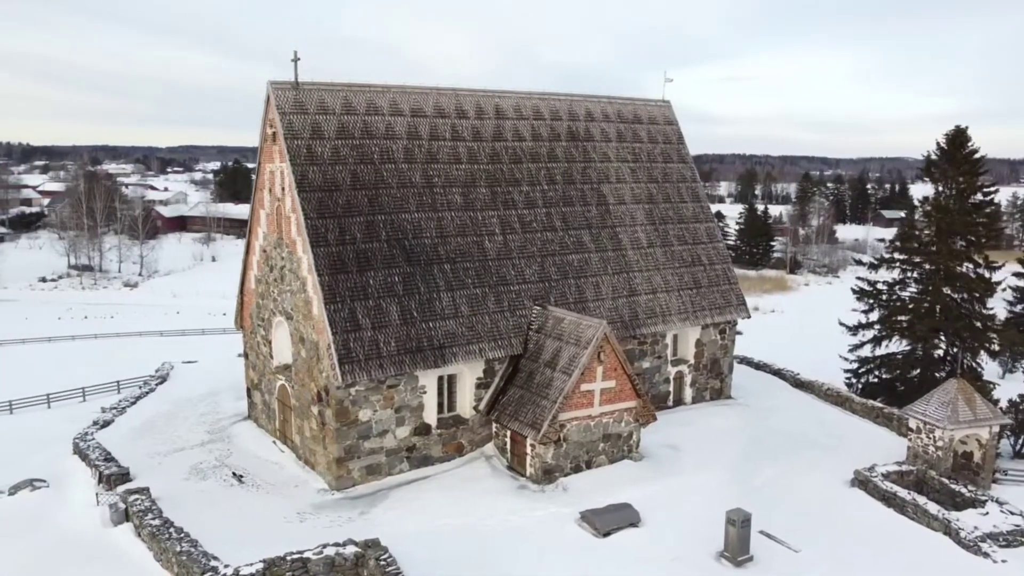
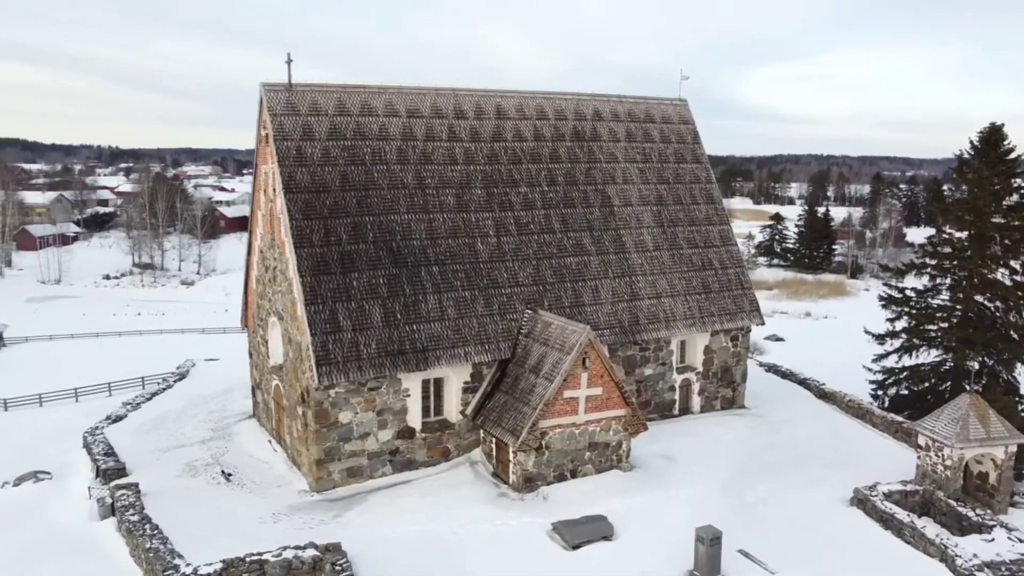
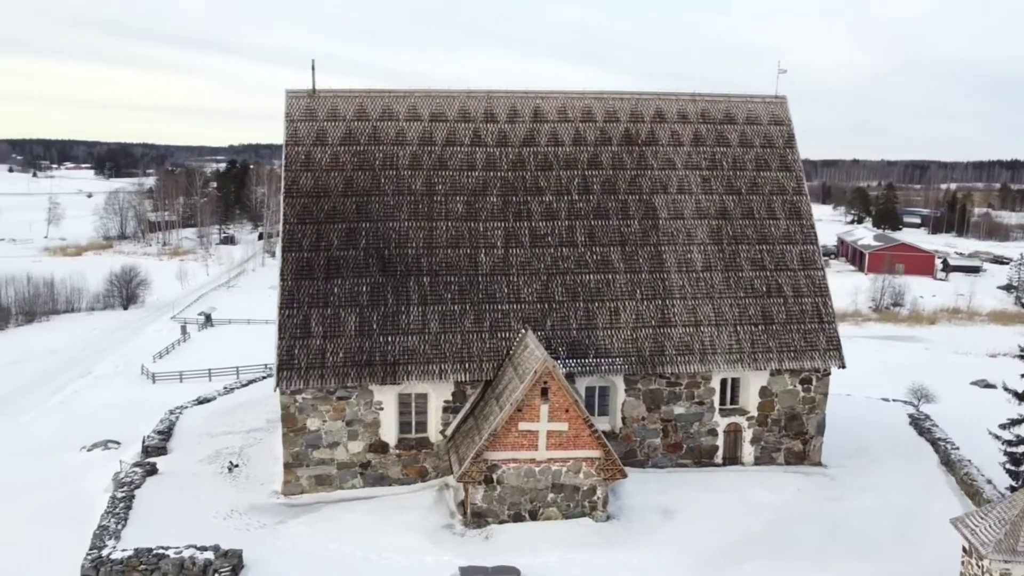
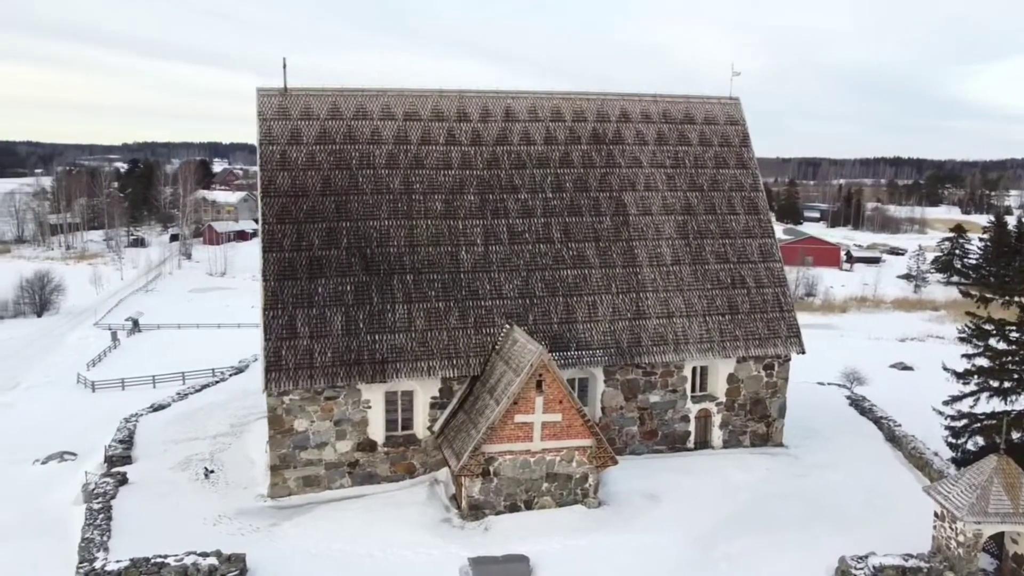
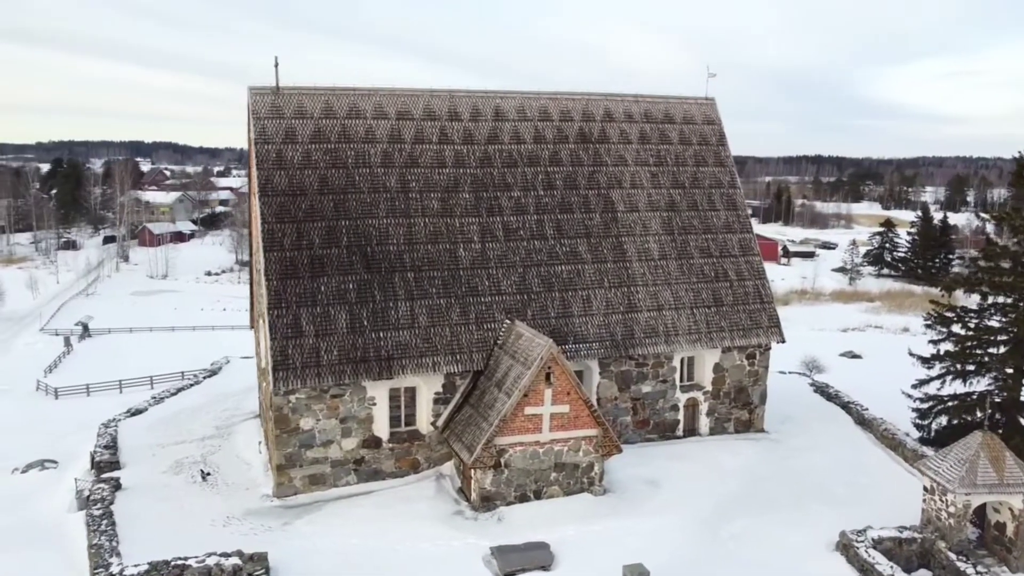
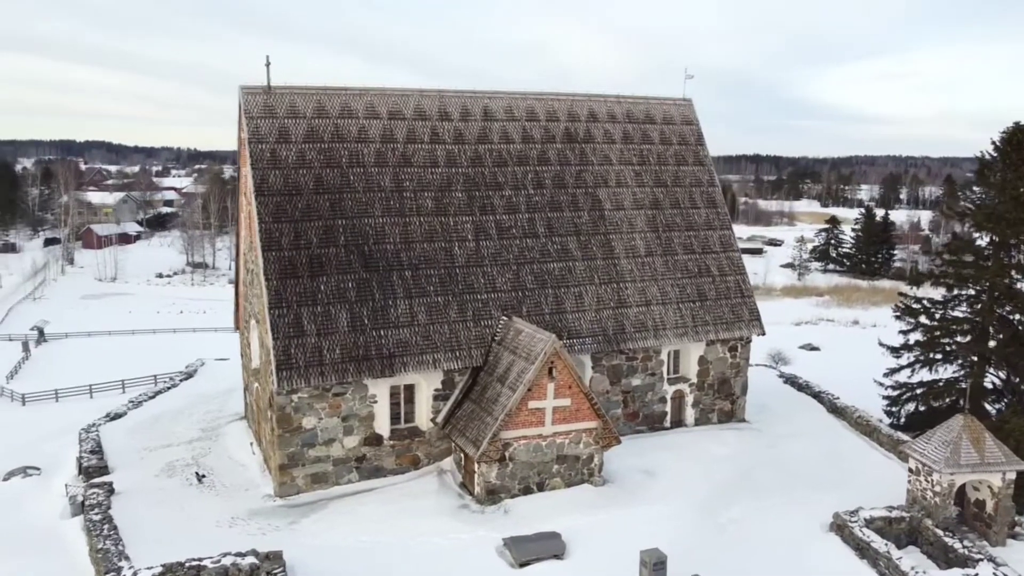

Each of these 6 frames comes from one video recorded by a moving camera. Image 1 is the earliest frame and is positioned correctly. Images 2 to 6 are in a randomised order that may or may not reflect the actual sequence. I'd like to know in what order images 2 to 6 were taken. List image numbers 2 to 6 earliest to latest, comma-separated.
2, 6, 5, 4, 3
